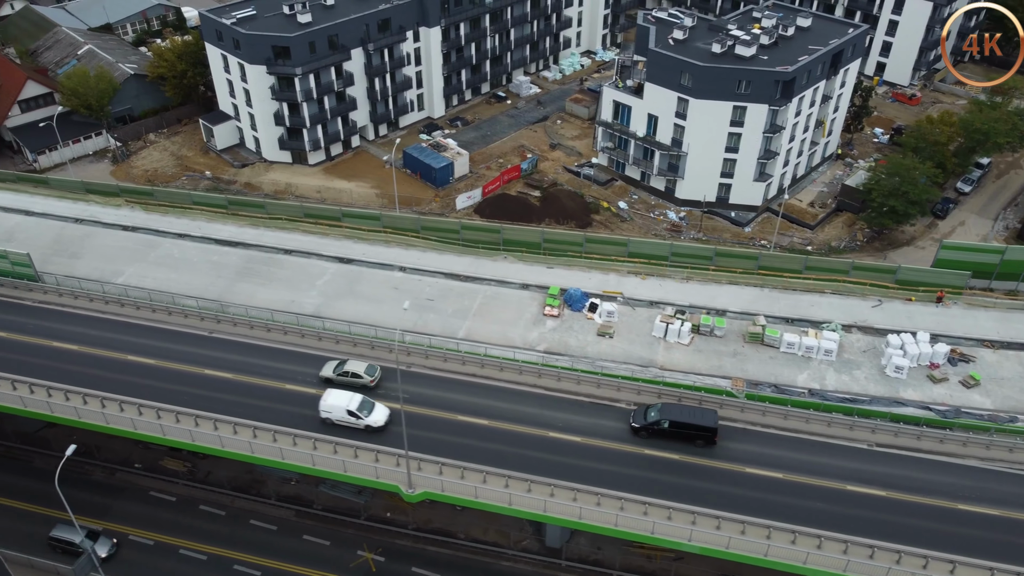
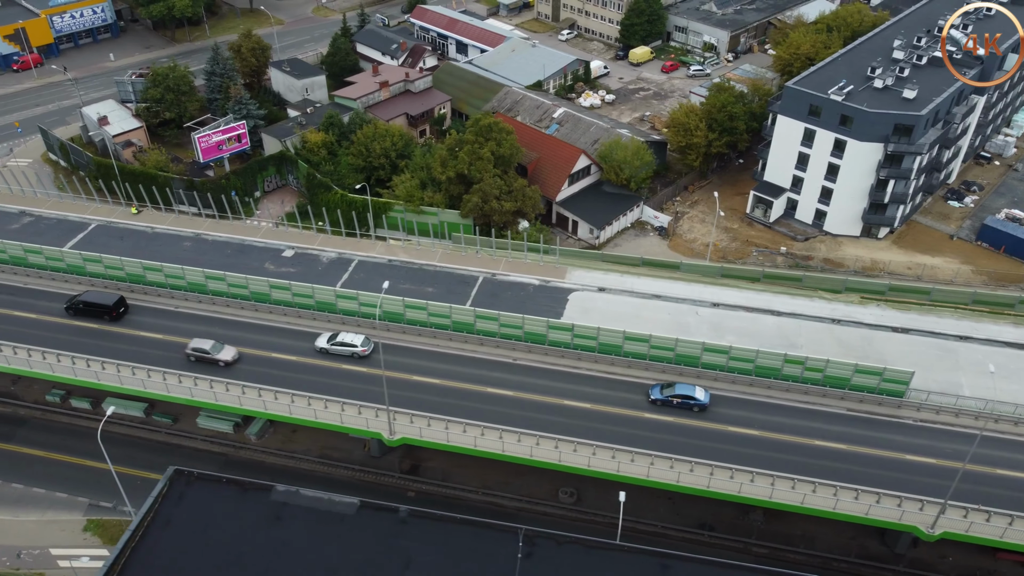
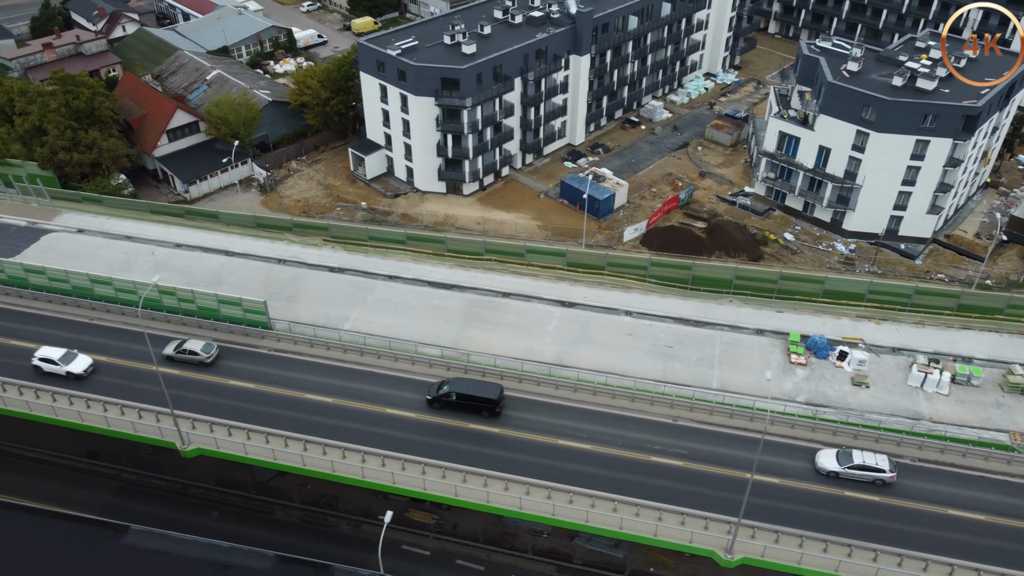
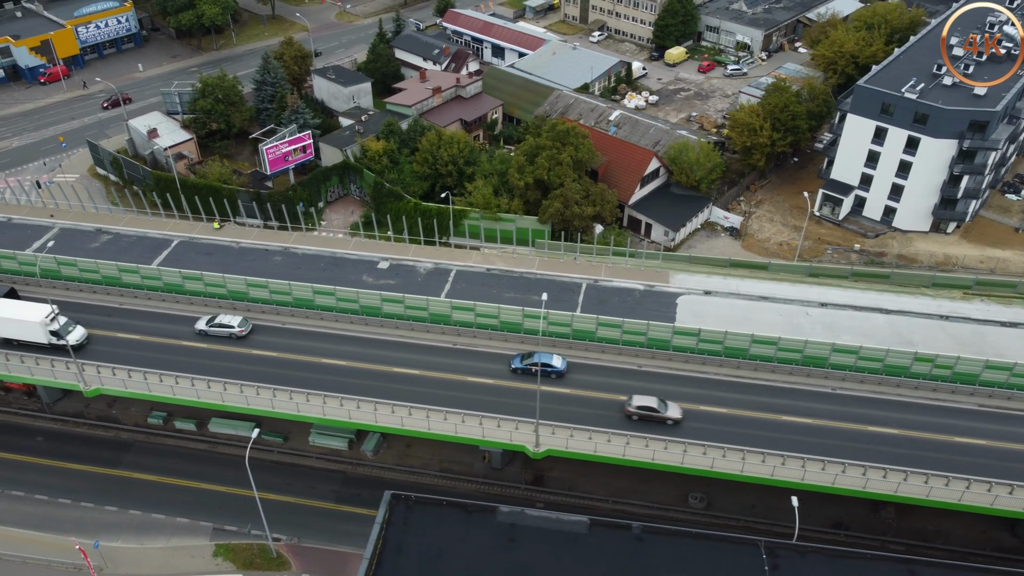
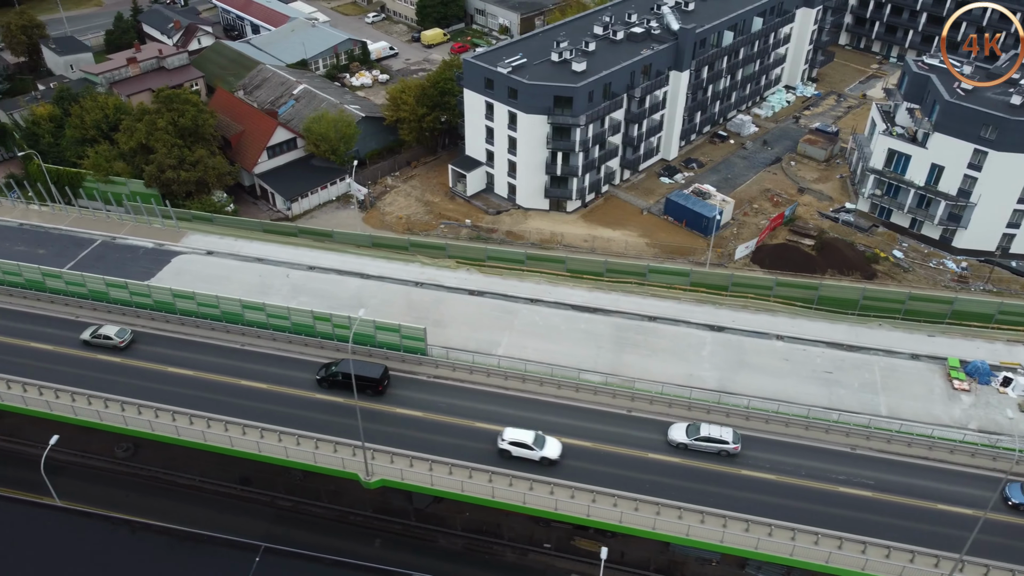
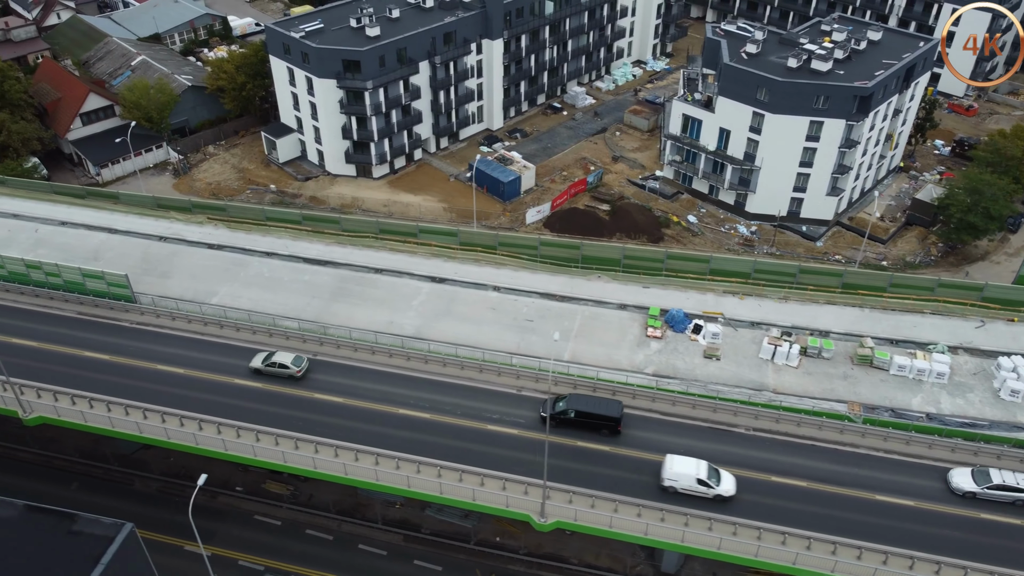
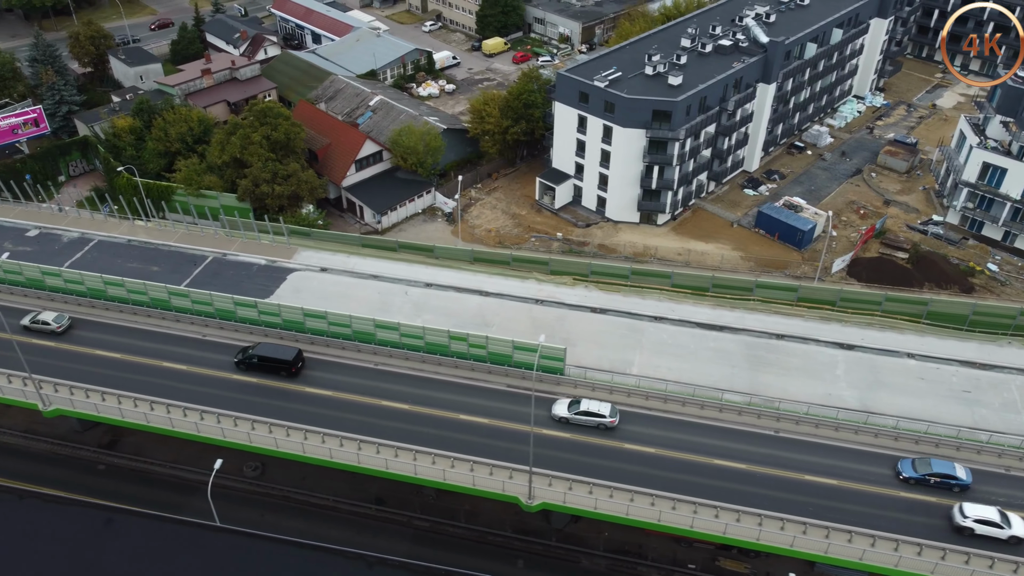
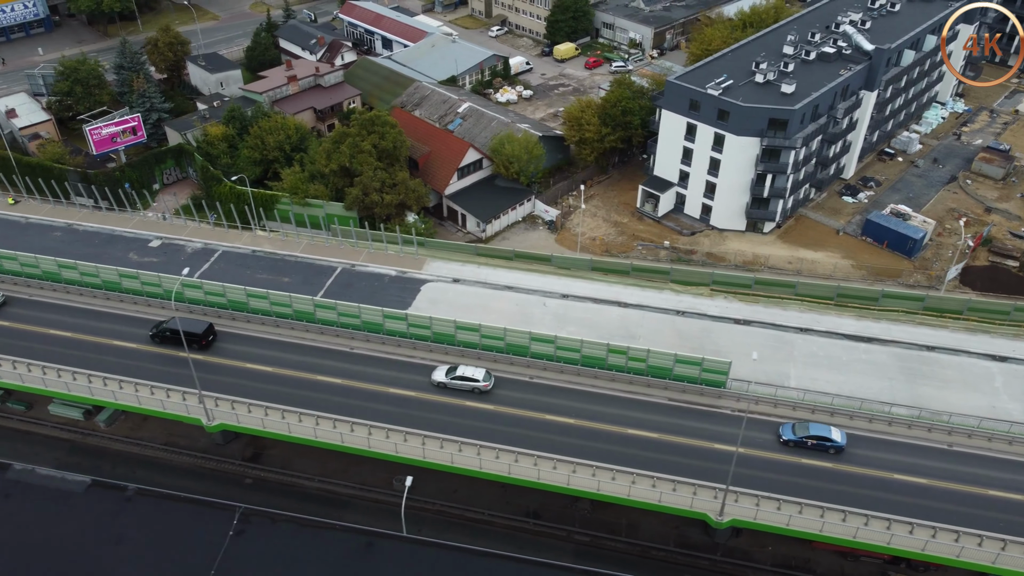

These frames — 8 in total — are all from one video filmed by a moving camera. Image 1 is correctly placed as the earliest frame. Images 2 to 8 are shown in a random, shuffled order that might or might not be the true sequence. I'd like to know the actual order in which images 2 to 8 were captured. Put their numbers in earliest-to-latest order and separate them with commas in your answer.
6, 3, 5, 7, 8, 2, 4
